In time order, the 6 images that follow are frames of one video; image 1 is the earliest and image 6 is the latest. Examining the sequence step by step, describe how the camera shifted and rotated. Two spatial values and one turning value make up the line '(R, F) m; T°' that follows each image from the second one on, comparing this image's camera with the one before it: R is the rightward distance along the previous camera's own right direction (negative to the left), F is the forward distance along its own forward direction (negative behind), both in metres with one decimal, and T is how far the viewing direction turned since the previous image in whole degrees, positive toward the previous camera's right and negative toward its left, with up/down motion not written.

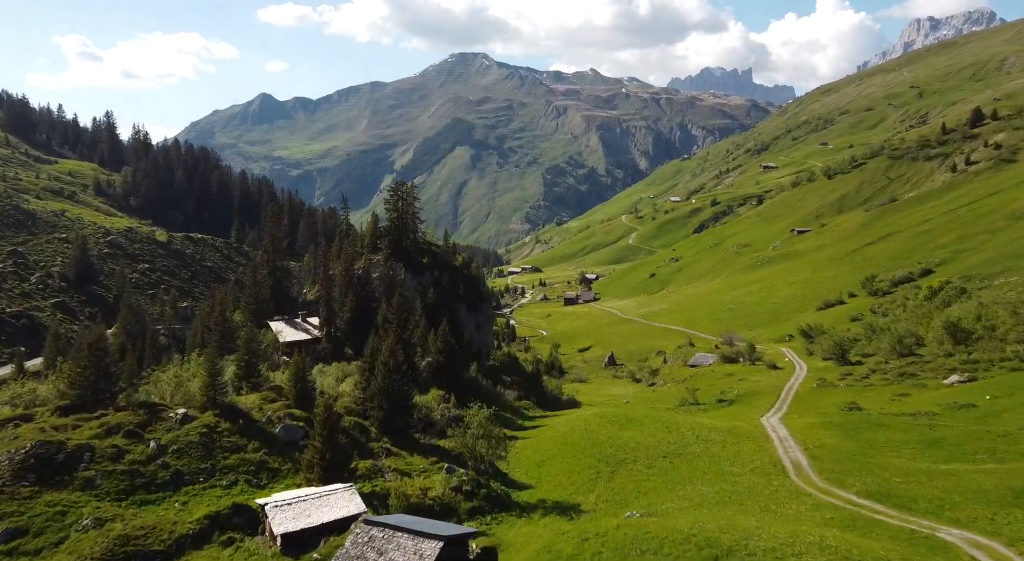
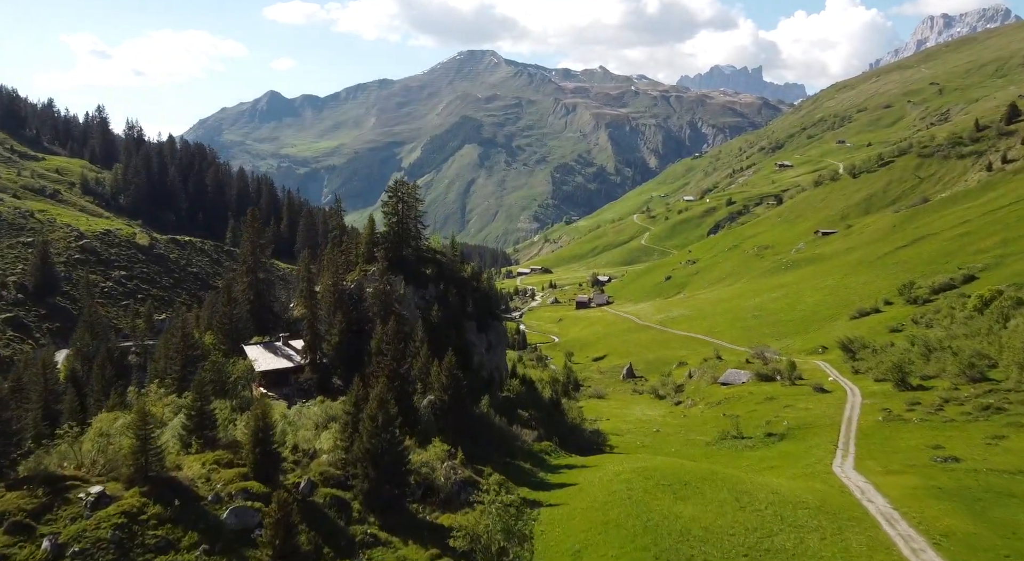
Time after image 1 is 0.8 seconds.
(-0.9, +14.5) m; 0°
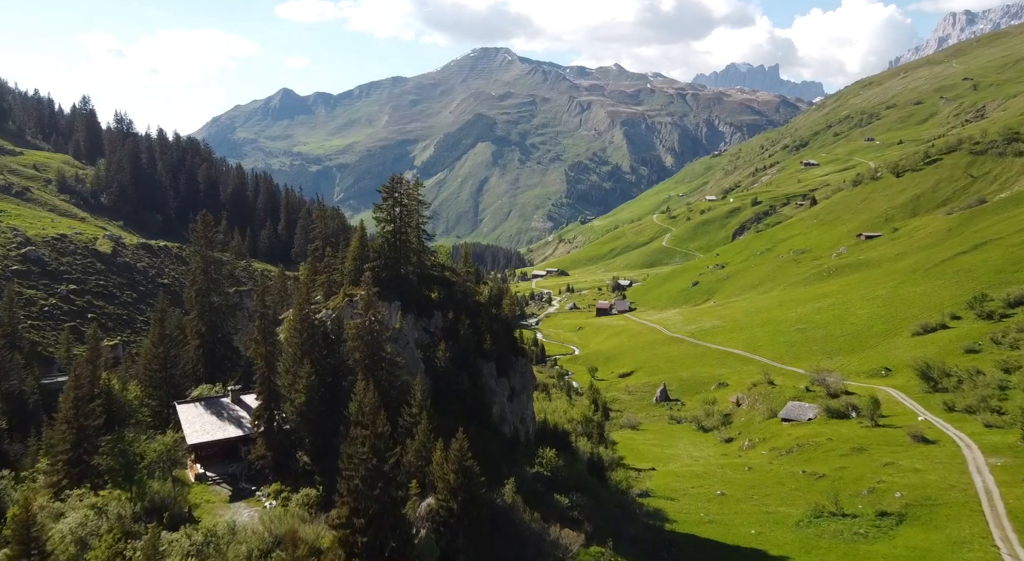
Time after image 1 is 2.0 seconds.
(-1.4, +22.6) m; -1°
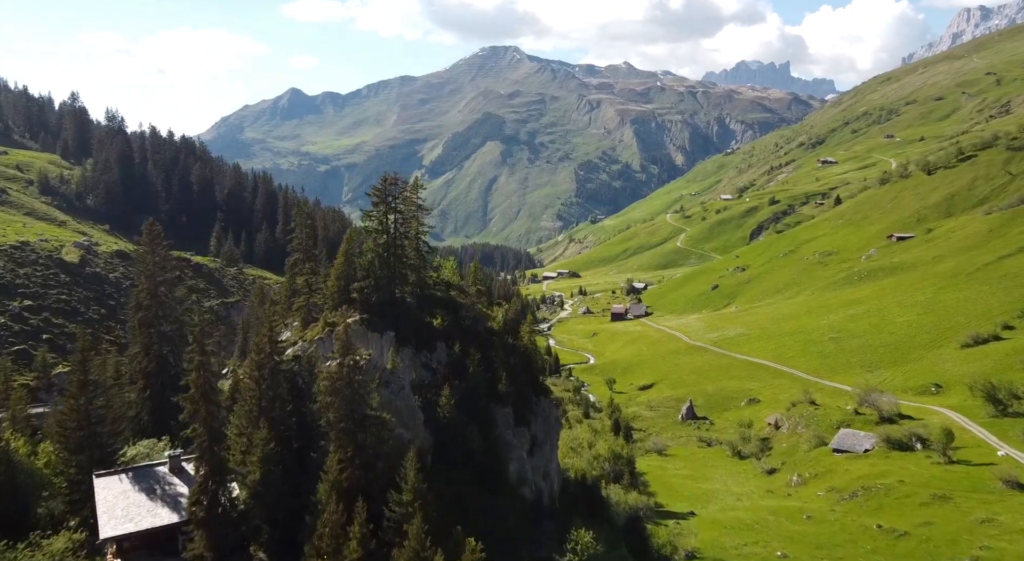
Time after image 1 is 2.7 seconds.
(-0.7, +14.4) m; -1°
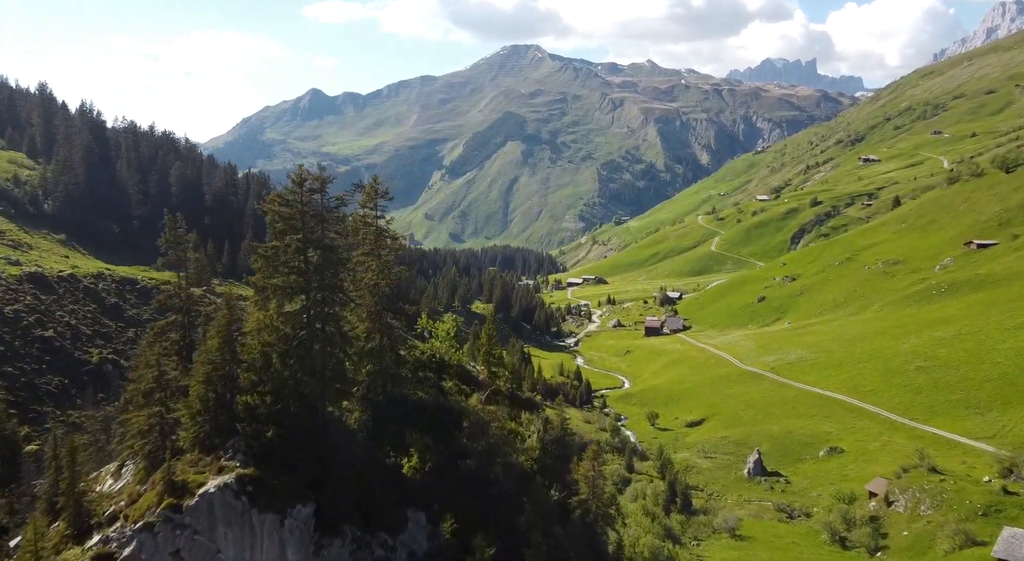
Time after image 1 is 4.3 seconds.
(-0.9, +31.4) m; -1°
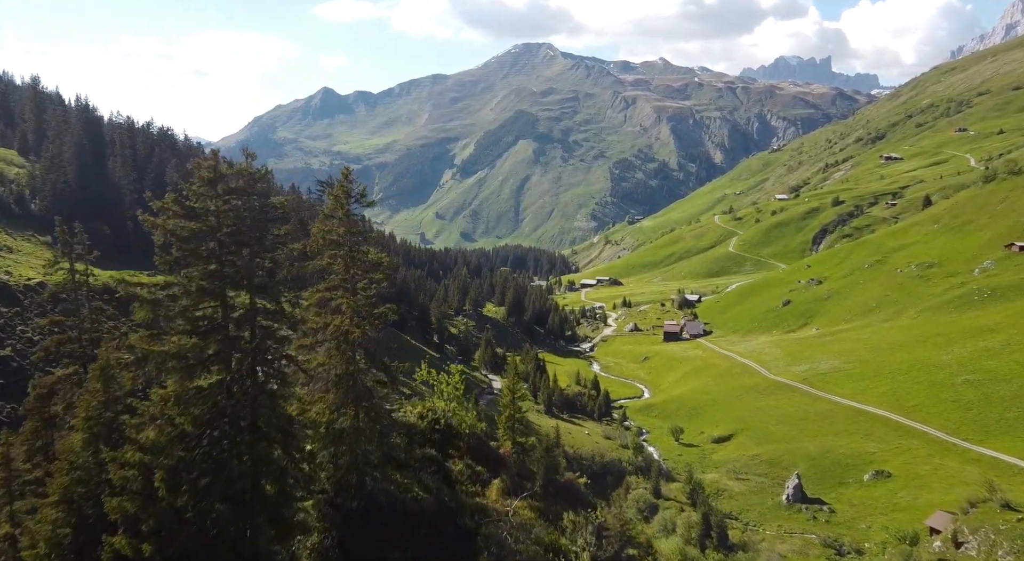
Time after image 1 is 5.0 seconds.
(-0.7, +11.7) m; -1°
